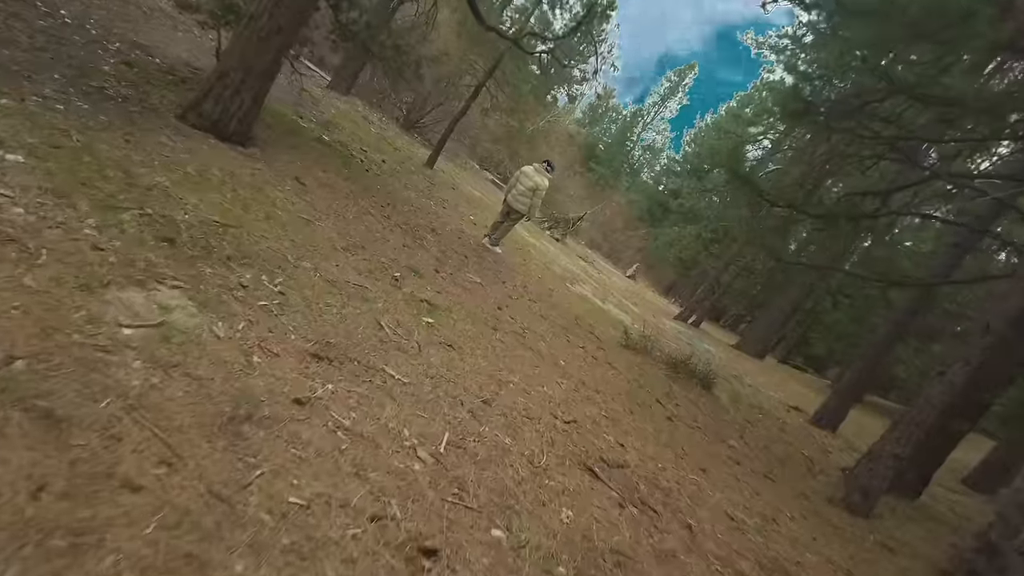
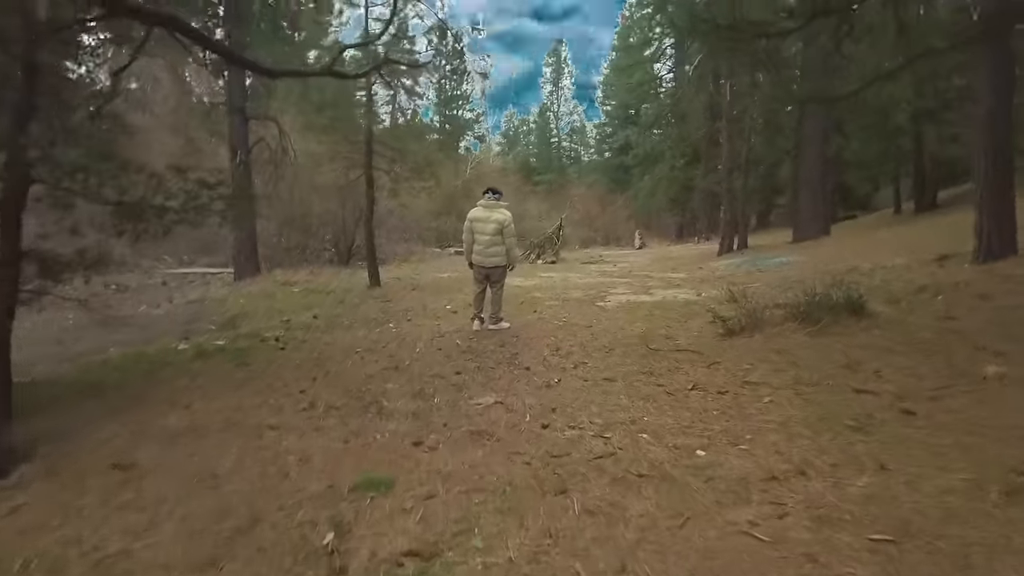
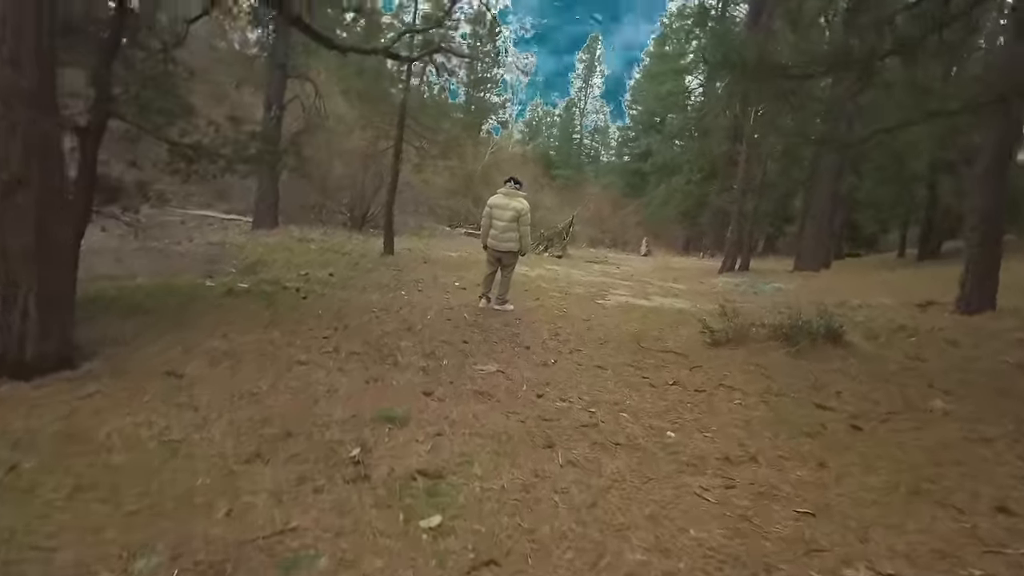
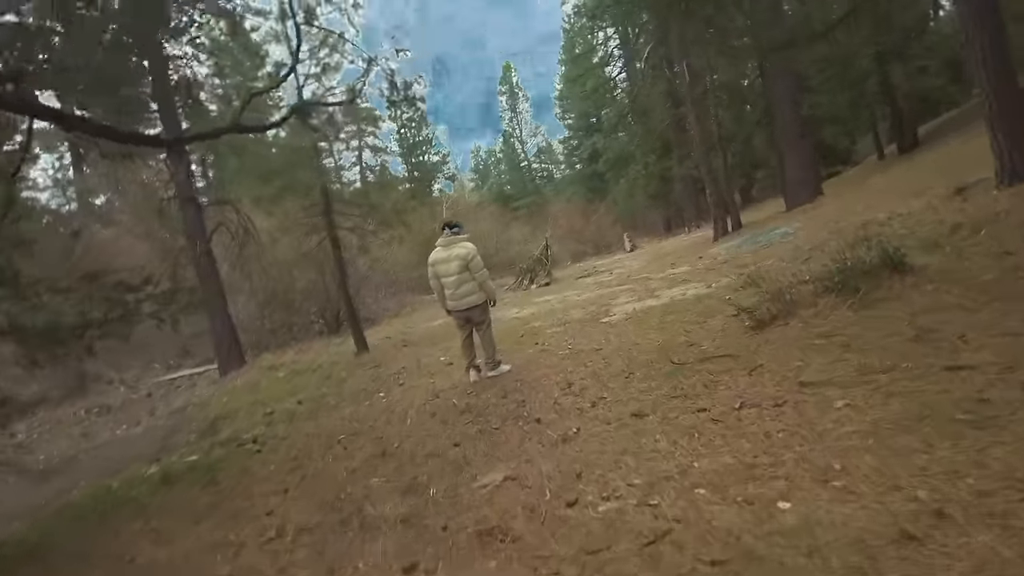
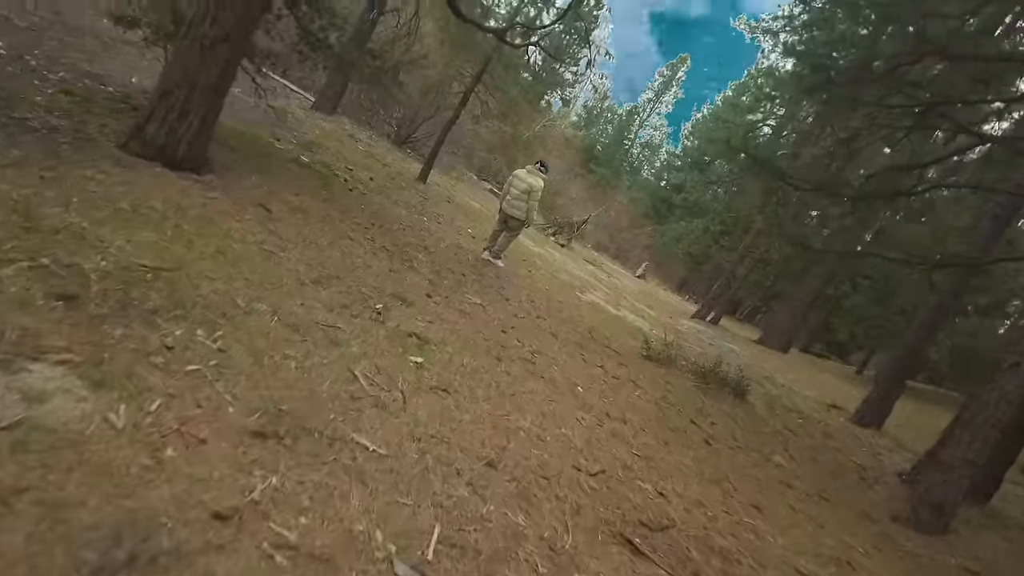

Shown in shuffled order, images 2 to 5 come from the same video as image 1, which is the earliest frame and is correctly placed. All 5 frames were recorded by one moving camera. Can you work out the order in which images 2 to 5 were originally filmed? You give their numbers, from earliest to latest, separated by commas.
5, 3, 2, 4
